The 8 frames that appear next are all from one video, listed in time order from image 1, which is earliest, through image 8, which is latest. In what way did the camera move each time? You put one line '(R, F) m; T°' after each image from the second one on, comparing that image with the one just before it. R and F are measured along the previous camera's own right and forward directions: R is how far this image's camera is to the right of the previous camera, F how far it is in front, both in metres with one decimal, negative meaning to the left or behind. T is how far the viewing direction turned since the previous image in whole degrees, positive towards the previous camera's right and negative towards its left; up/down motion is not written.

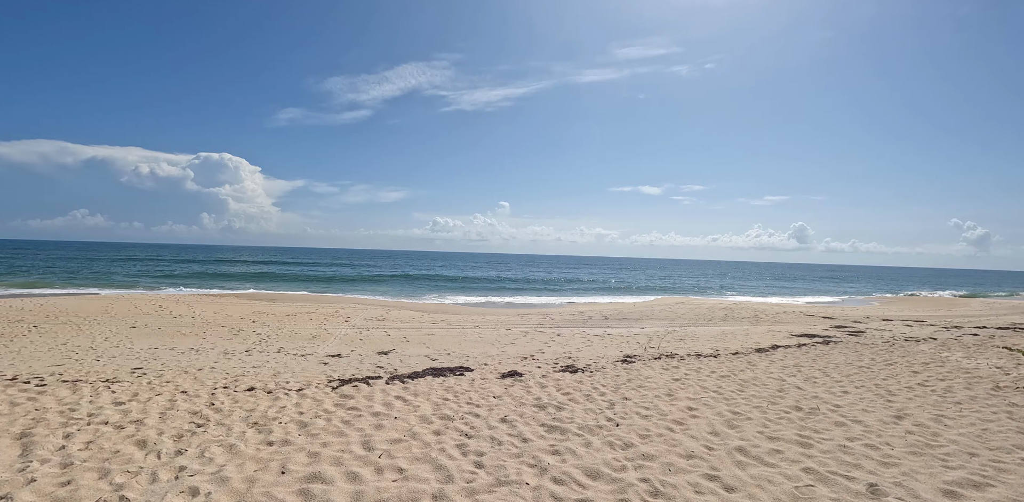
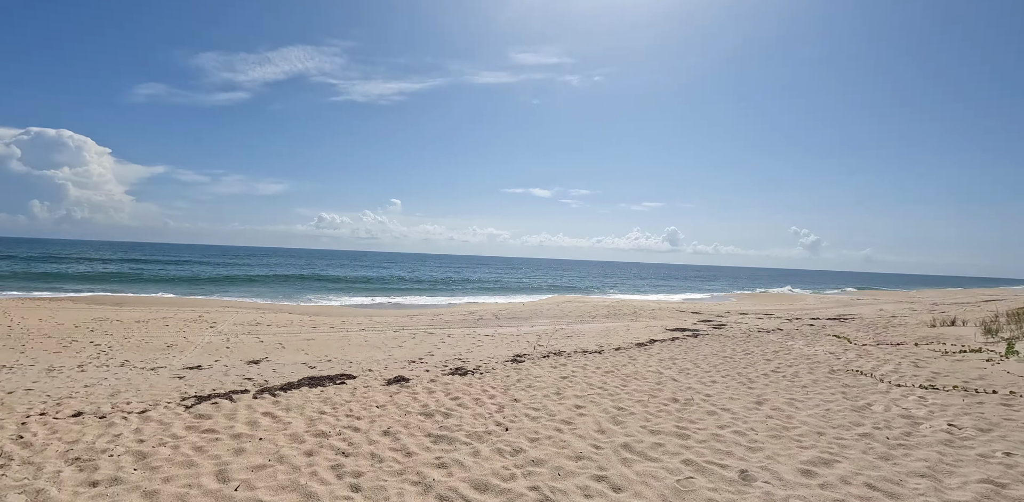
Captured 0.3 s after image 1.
(+0.1, +0.3) m; +13°
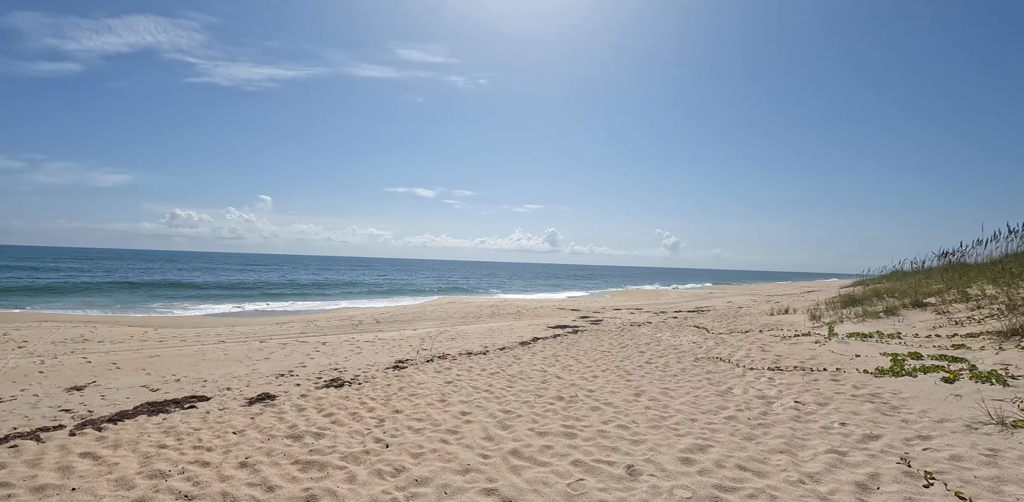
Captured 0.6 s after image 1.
(+0.1, +0.3) m; +14°
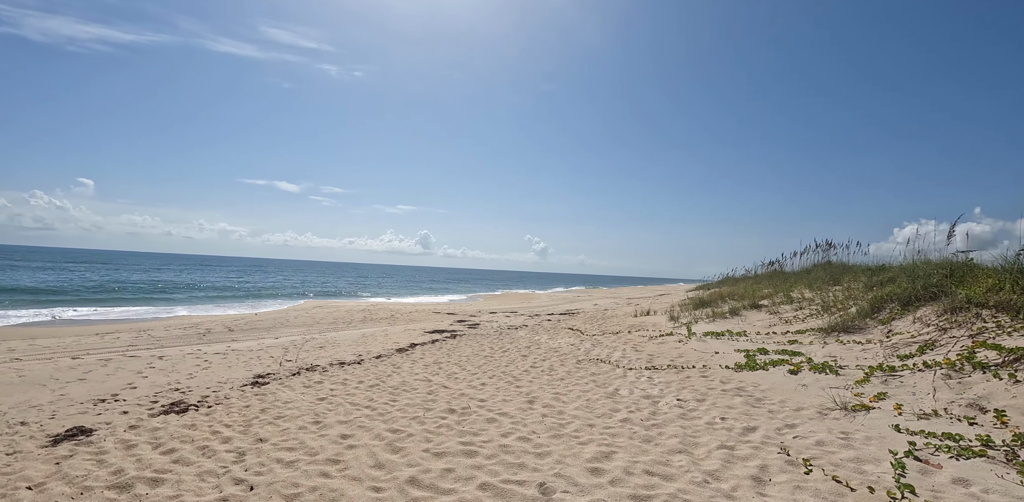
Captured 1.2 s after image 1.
(-0.1, +0.4) m; +15°
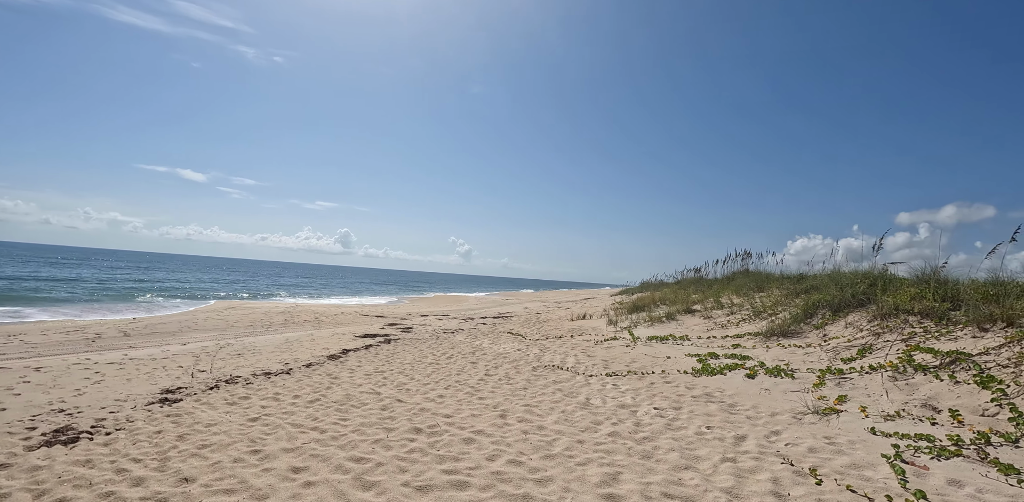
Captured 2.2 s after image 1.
(-0.5, +0.4) m; +9°
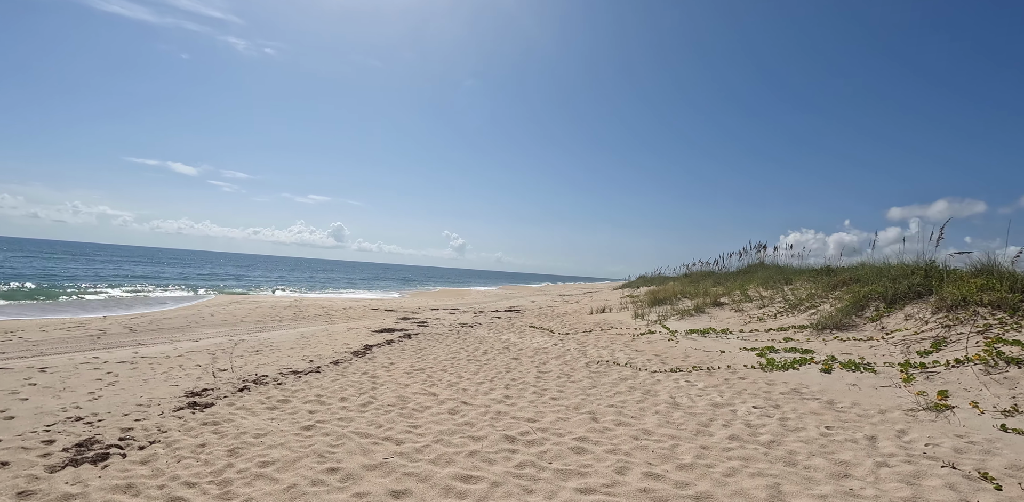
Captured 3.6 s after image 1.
(-0.9, +0.6) m; +1°
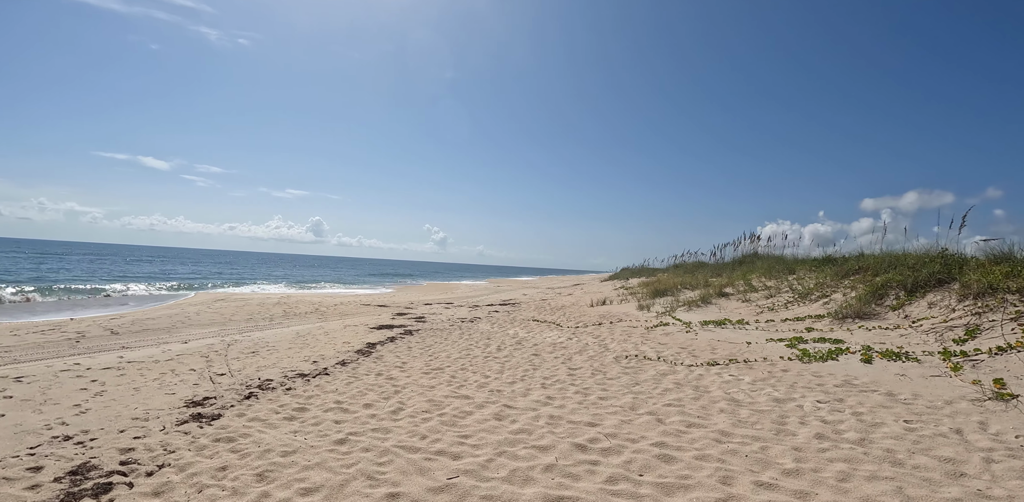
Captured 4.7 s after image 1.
(-0.6, +0.5) m; +2°
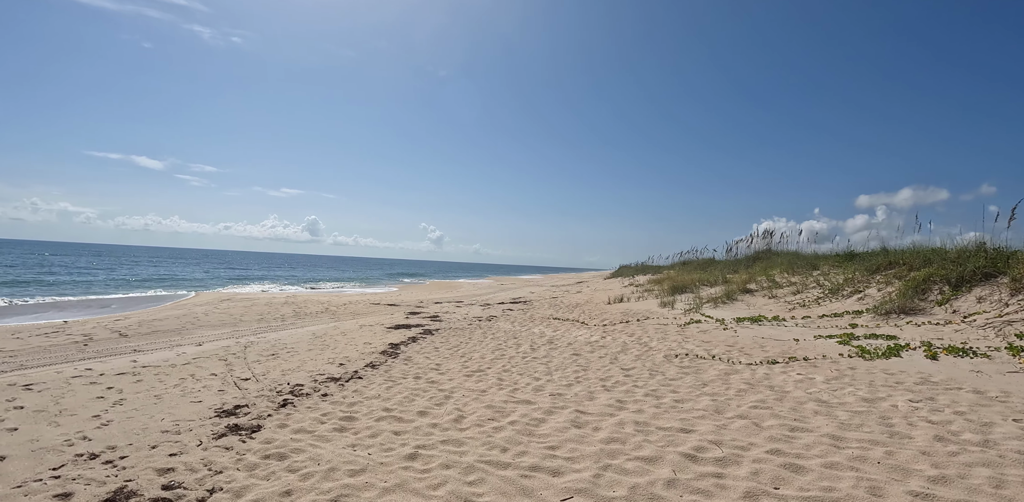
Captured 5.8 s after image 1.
(-0.7, +0.4) m; +1°
